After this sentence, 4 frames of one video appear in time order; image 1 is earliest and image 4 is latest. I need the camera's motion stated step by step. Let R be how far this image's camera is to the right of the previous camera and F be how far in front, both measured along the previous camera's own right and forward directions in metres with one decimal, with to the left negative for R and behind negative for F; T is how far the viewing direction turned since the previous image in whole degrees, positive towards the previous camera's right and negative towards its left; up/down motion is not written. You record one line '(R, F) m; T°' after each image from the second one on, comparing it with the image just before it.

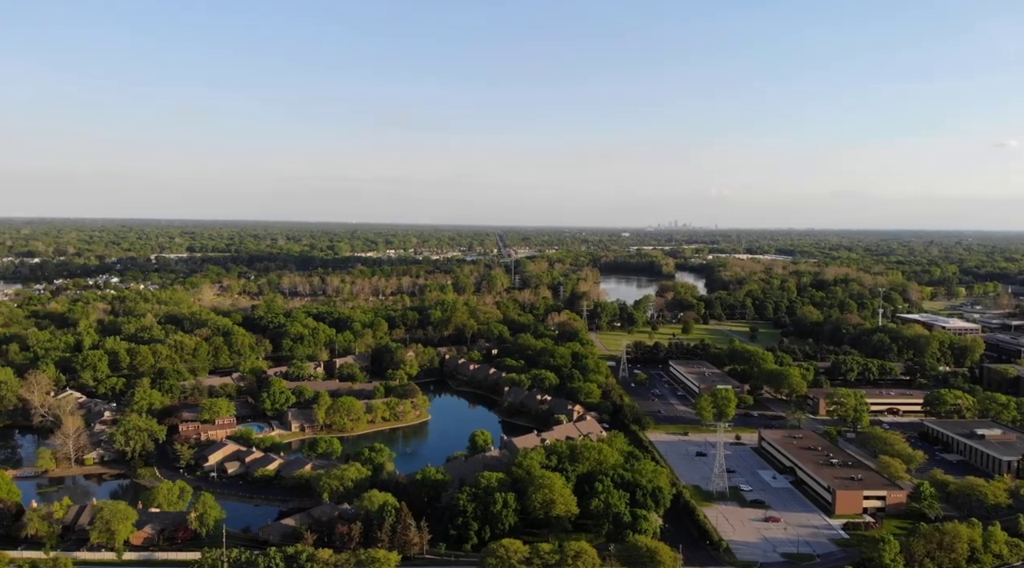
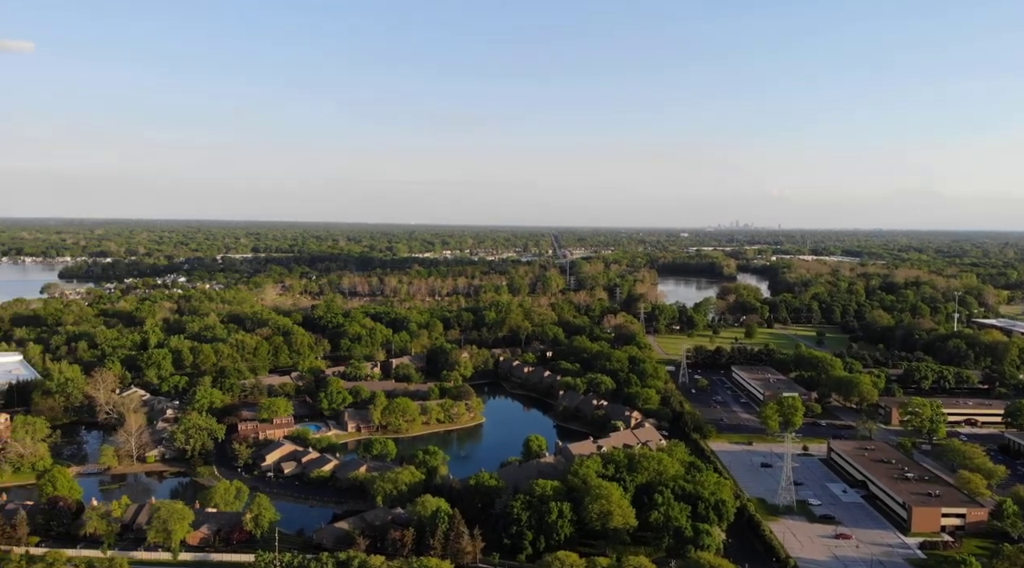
(0.0, +0.6) m; -4°
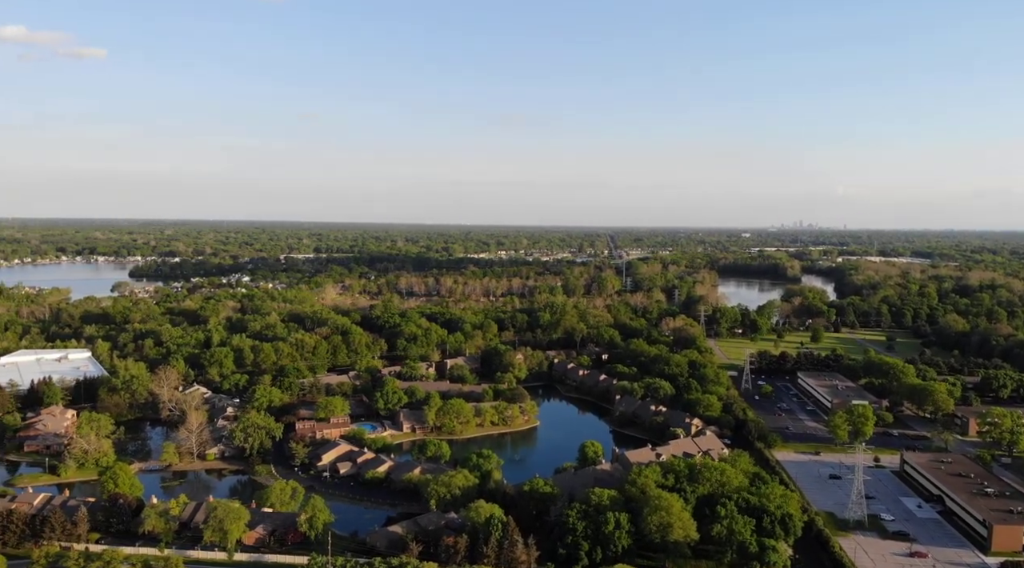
(0.0, +0.5) m; -4°
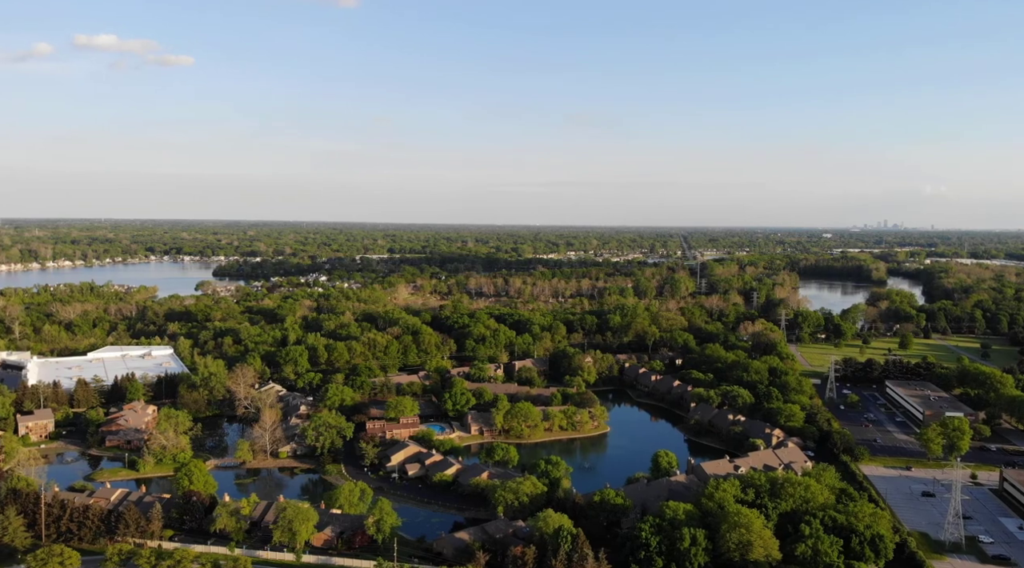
(0.0, +0.6) m; -5°
